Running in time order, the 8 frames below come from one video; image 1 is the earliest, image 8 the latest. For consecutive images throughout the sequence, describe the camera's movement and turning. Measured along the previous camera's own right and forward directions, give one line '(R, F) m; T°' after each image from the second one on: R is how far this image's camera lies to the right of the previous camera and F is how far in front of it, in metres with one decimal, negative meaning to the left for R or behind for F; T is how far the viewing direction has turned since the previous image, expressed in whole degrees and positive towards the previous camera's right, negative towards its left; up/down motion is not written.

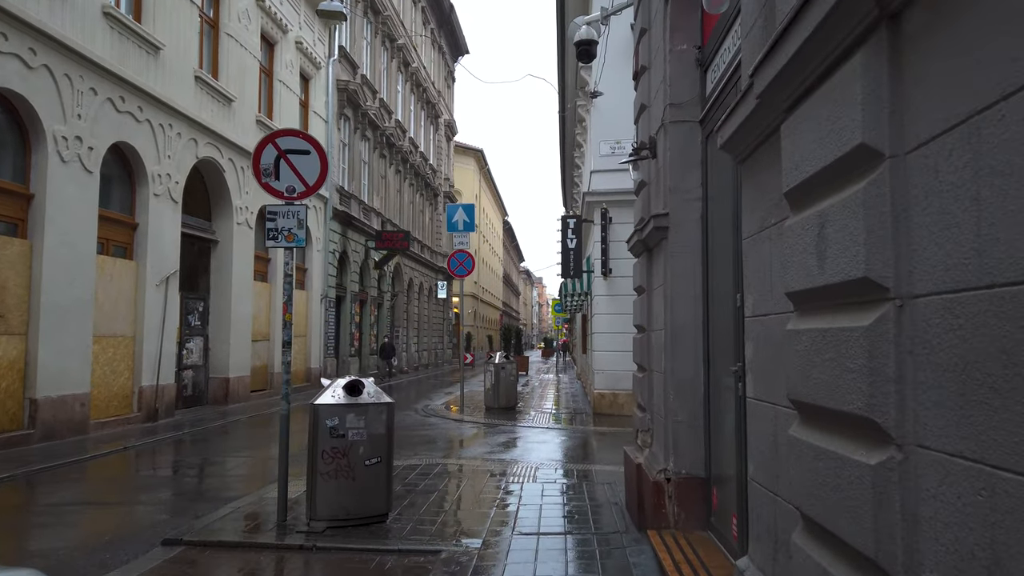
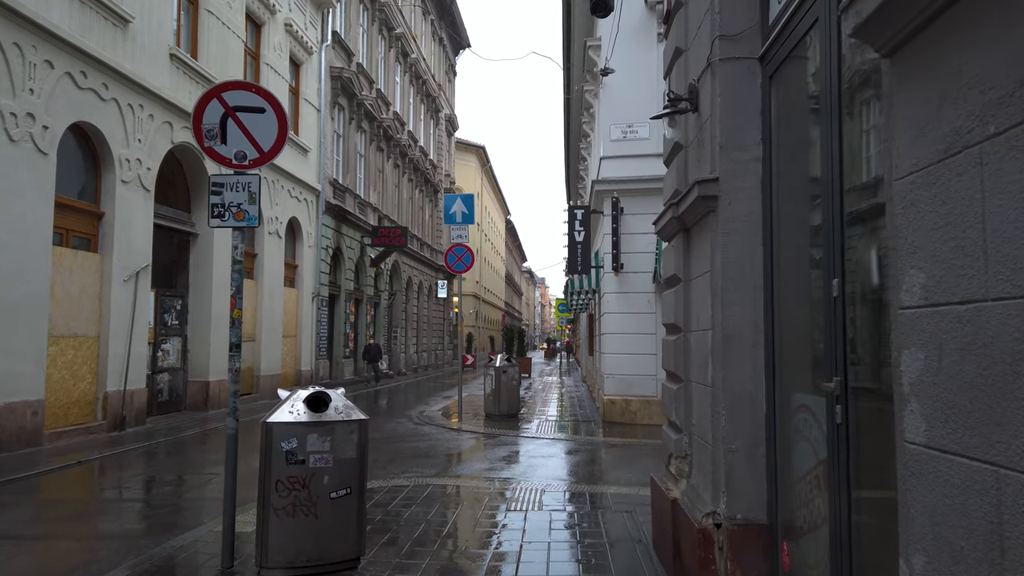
(0.0, +1.2) m; 0°
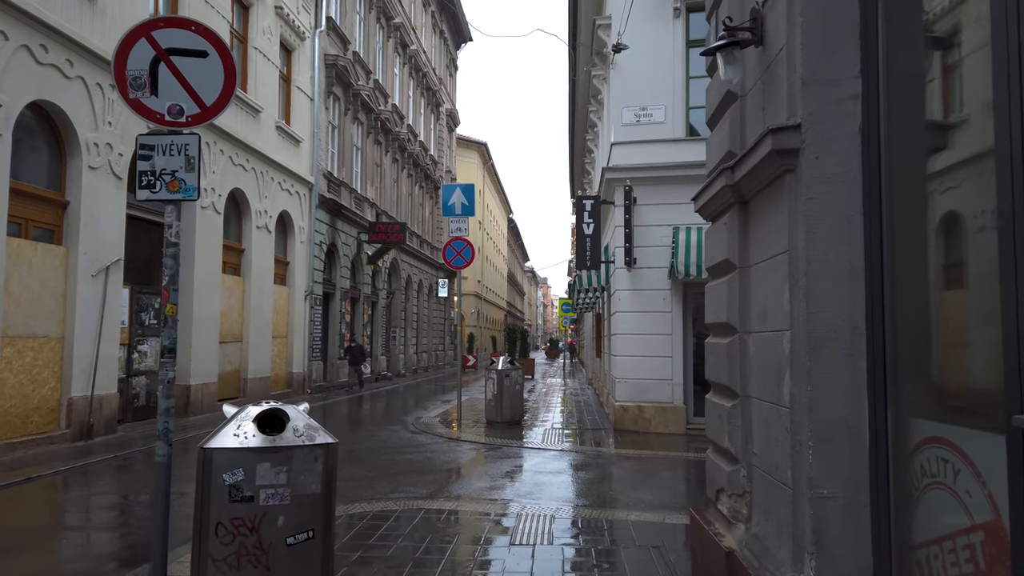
(0.0, +1.1) m; 0°
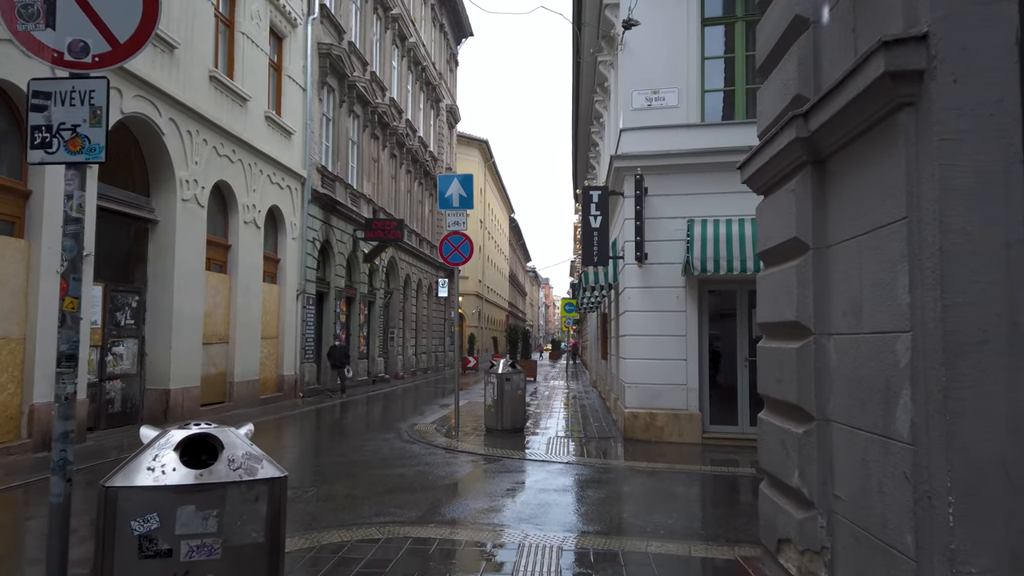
(0.0, +0.9) m; 0°
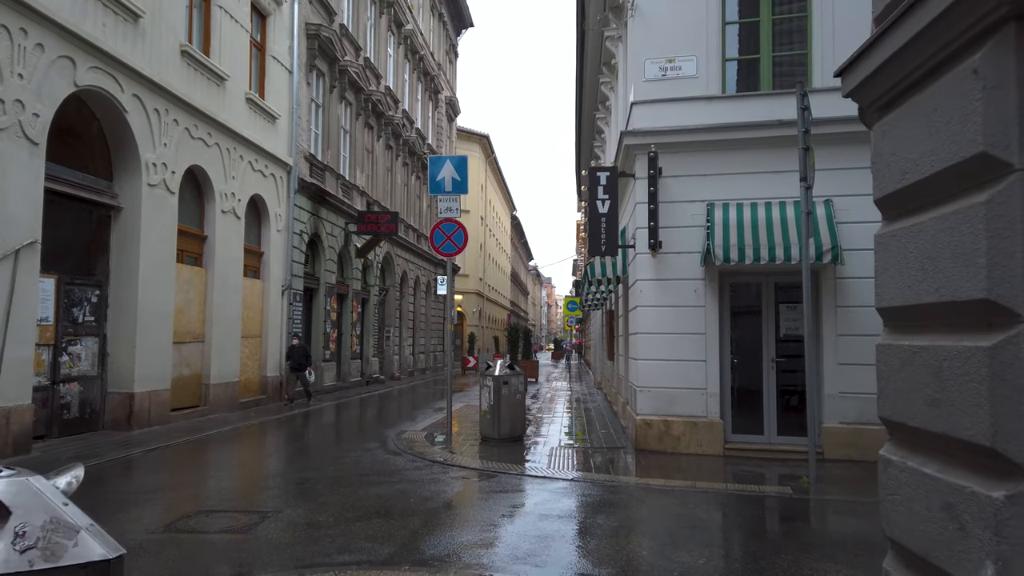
(+0.1, +1.2) m; 0°
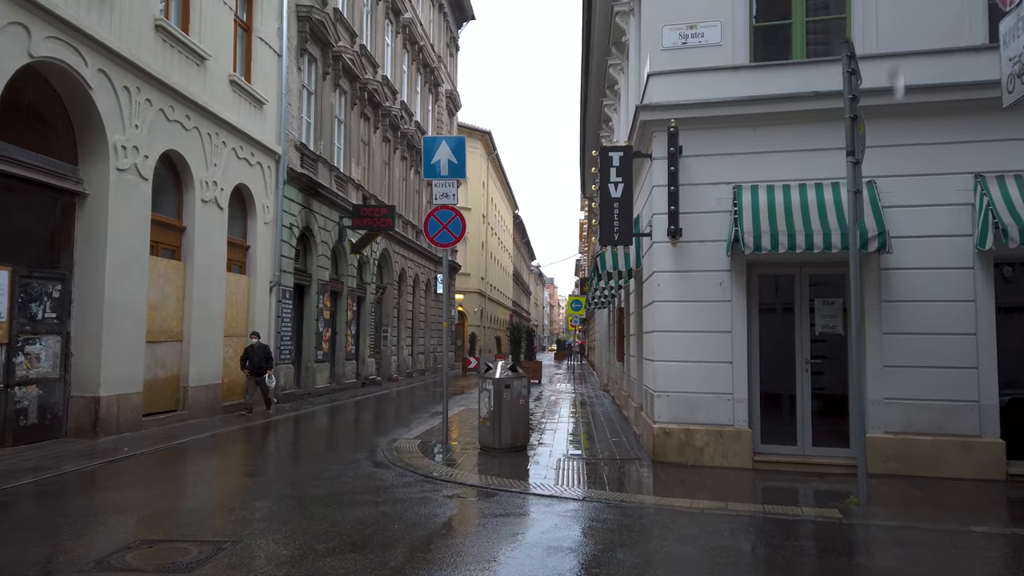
(0.0, +1.1) m; 0°
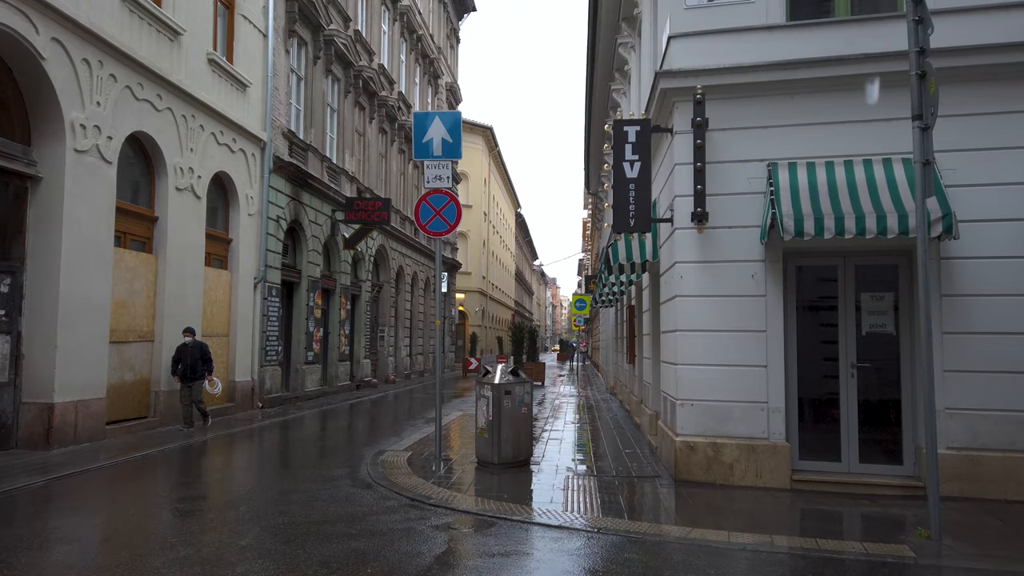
(0.0, +1.2) m; 0°
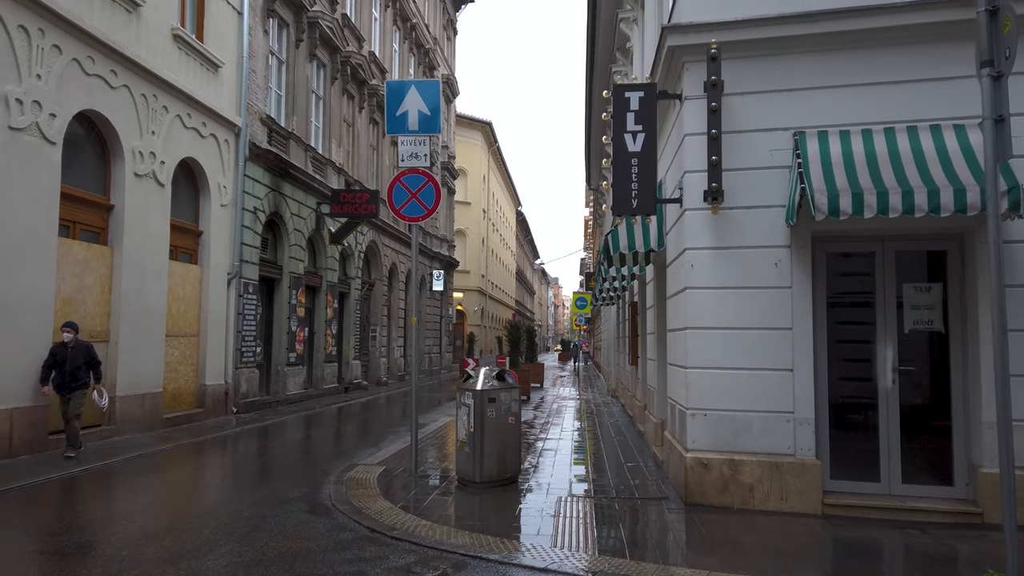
(+0.2, +1.1) m; 0°
